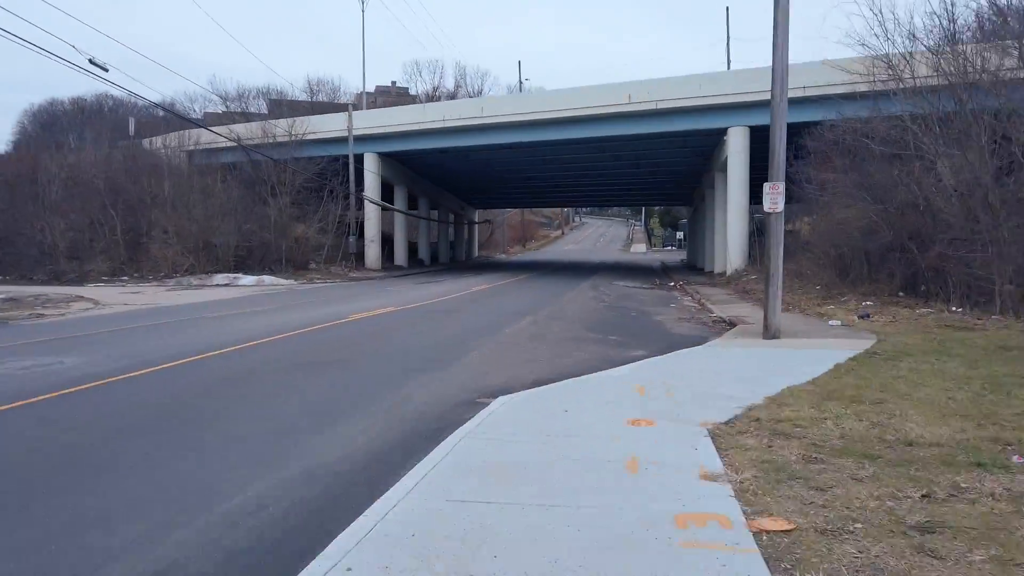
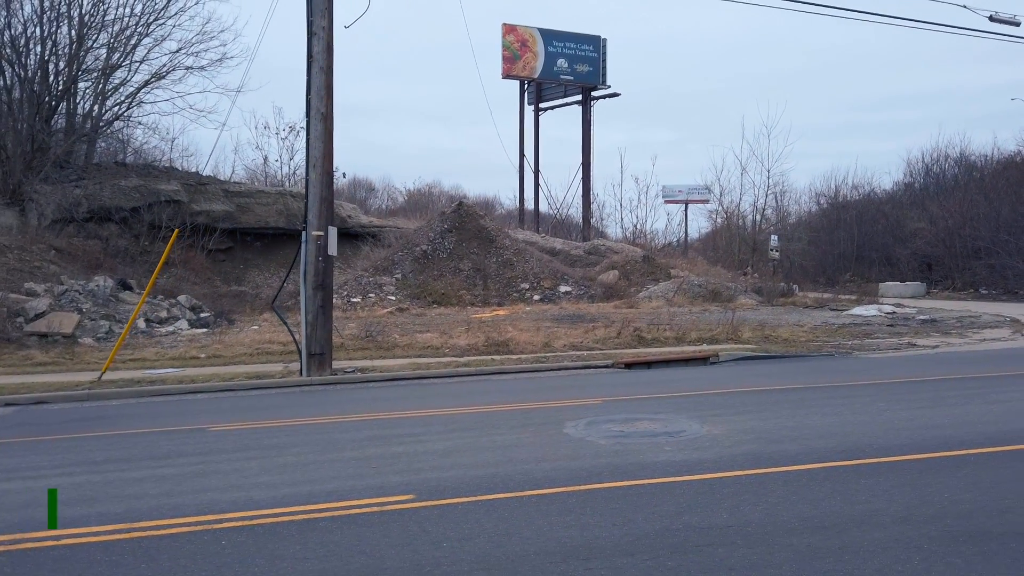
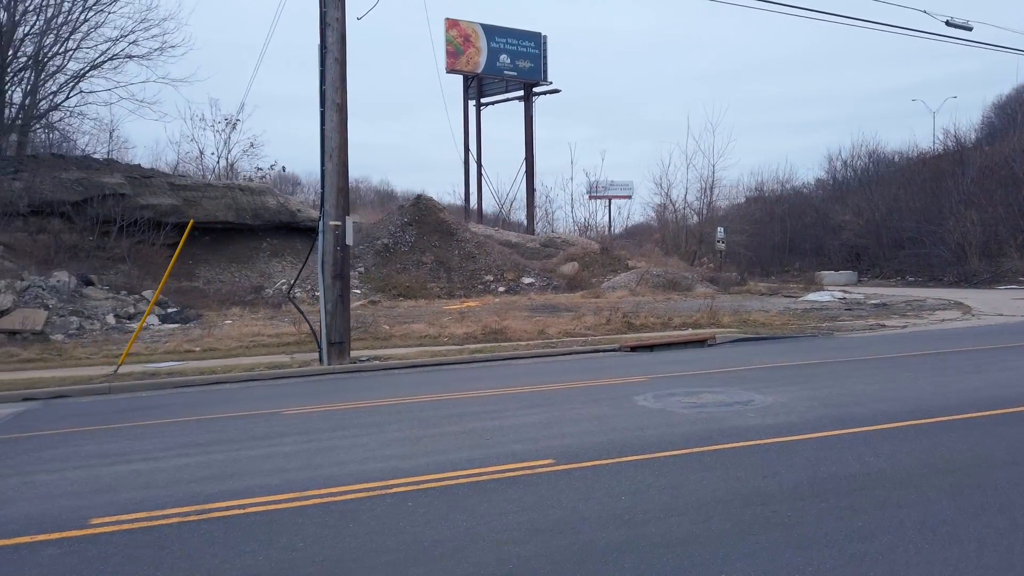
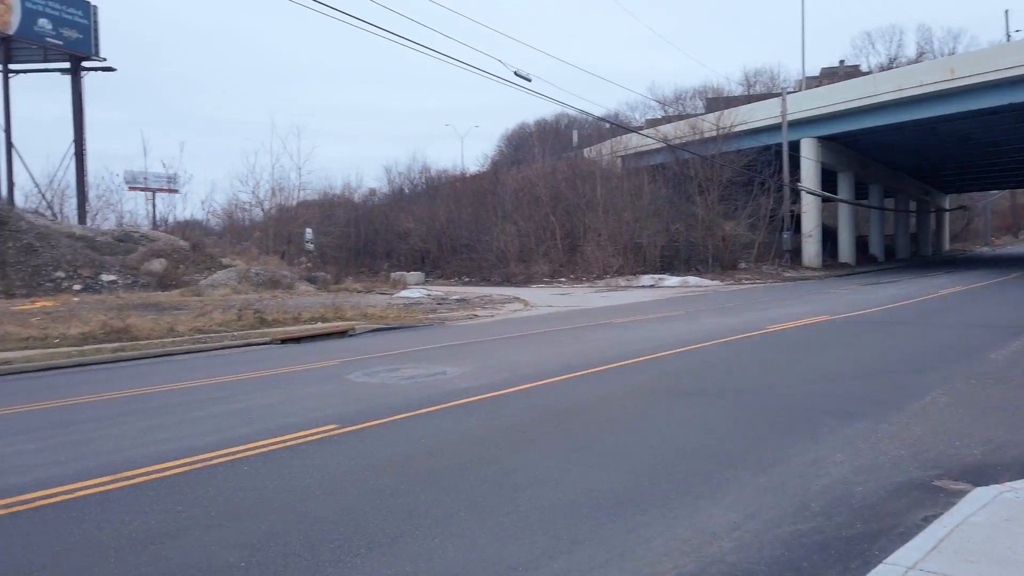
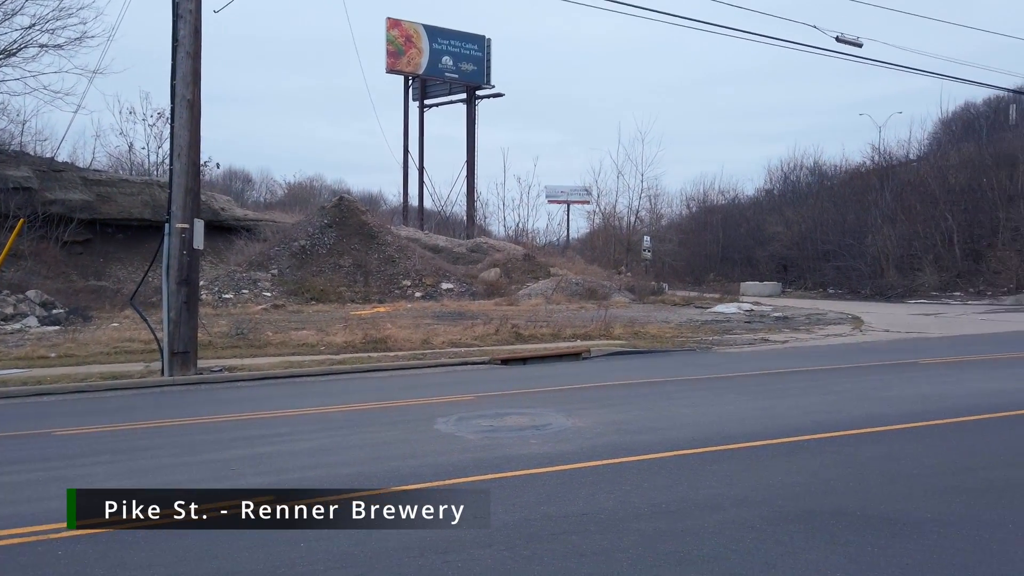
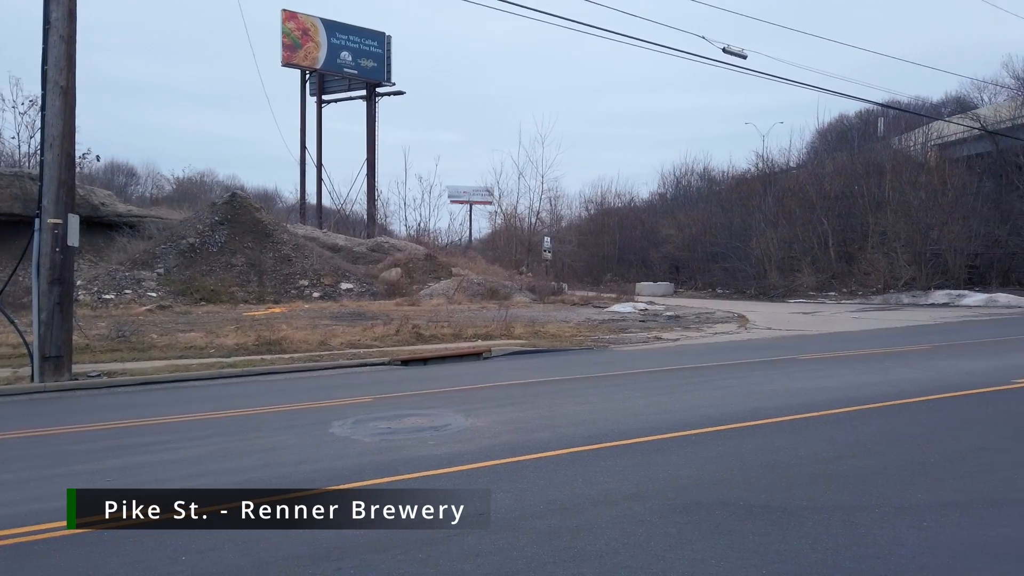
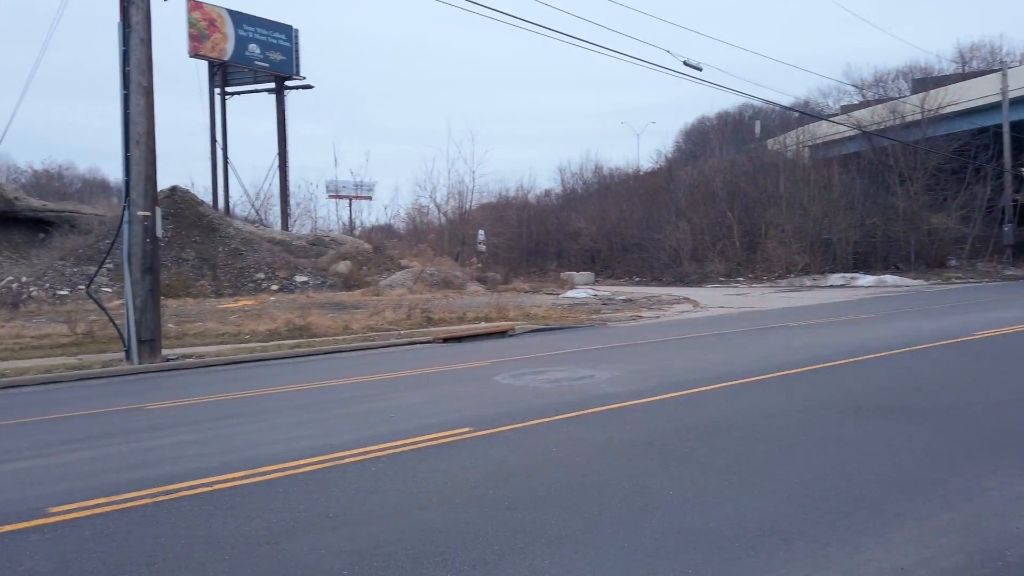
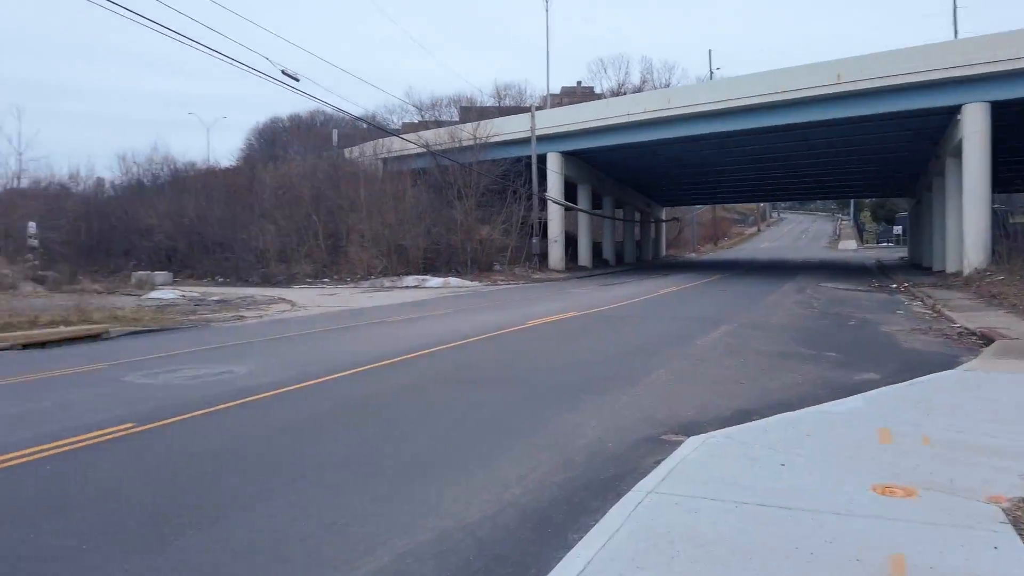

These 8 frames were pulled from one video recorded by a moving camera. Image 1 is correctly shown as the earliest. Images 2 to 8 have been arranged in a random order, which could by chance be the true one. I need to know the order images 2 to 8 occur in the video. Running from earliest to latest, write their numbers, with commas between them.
8, 4, 7, 3, 2, 5, 6
